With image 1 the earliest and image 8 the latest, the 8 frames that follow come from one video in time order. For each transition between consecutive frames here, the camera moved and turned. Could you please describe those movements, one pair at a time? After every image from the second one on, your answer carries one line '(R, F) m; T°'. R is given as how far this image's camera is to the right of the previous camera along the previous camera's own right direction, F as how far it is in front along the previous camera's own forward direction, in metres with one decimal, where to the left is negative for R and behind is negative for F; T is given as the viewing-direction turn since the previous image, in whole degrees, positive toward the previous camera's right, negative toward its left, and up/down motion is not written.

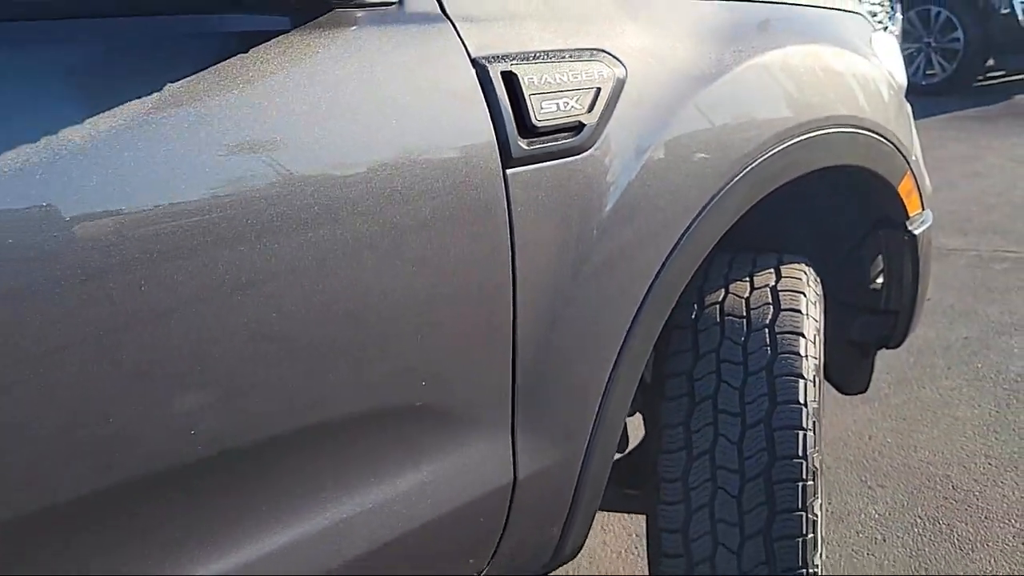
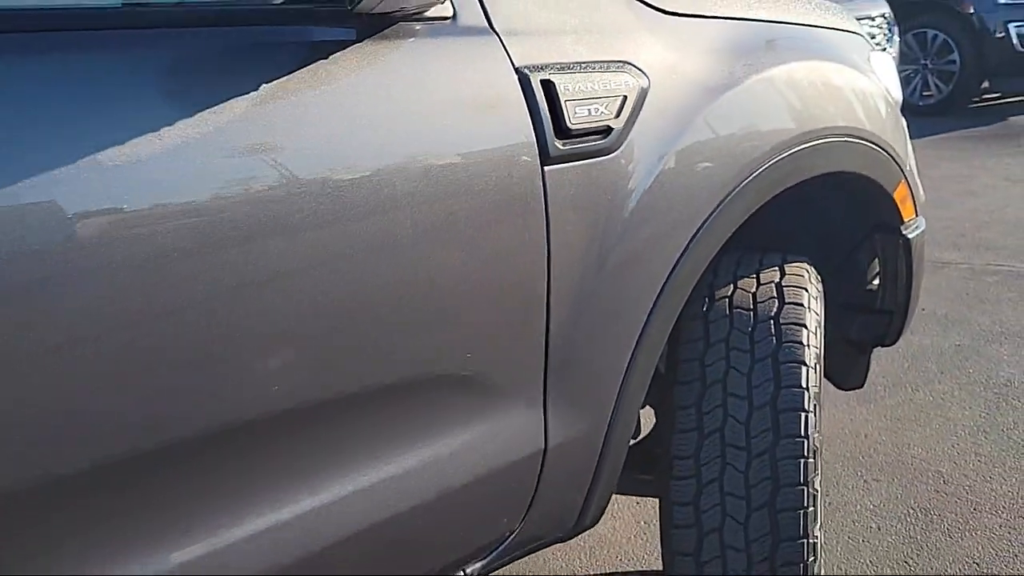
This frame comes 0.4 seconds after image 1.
(-0.1, -0.1) m; 0°
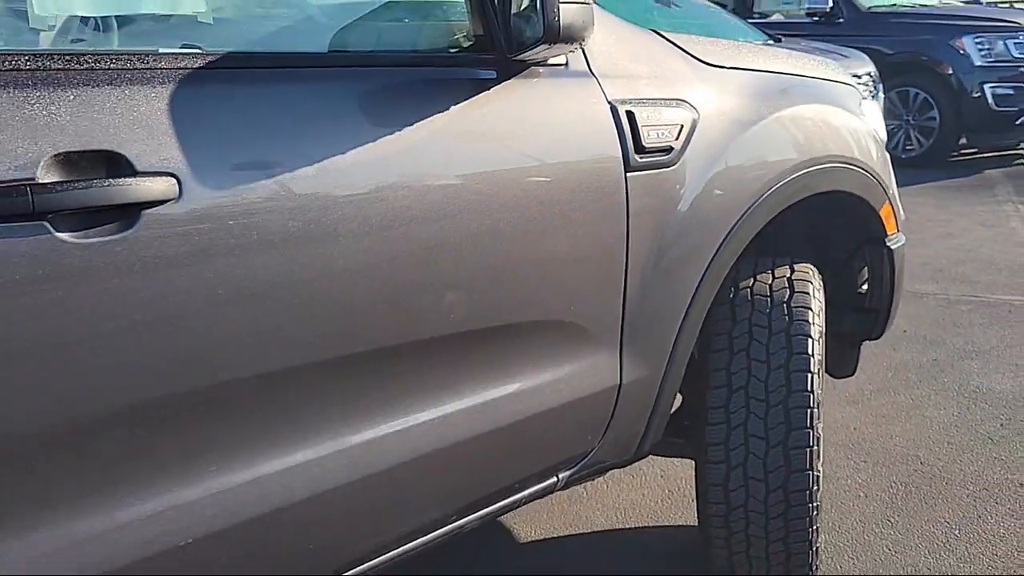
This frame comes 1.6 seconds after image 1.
(-0.2, -0.5) m; +1°
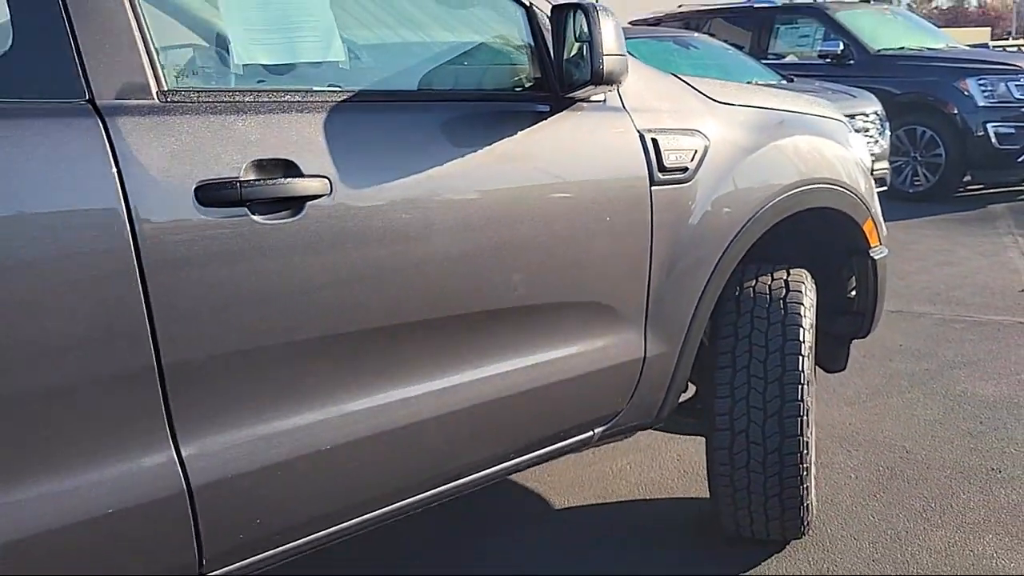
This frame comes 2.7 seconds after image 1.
(-0.1, -0.5) m; -1°
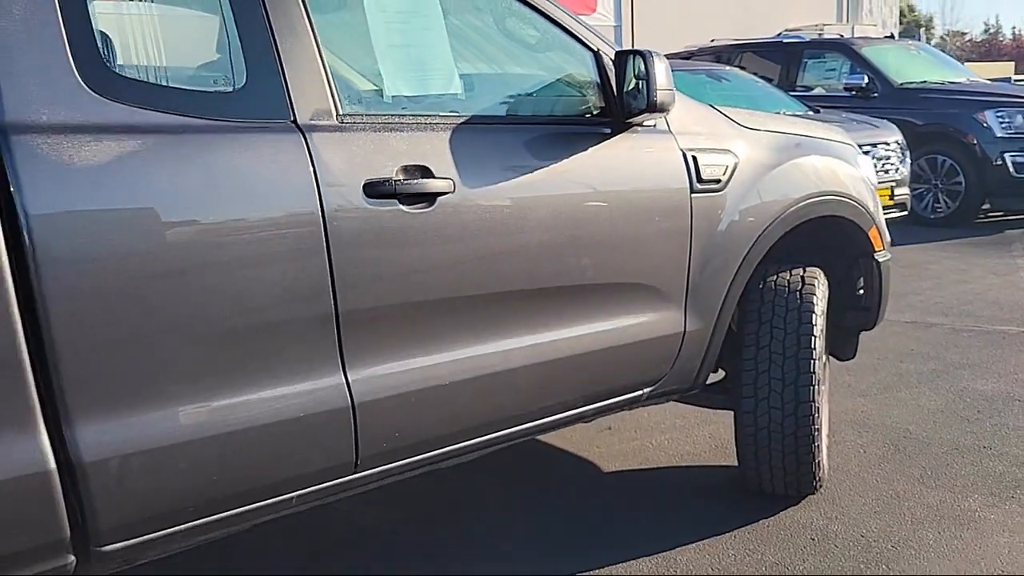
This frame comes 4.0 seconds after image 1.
(-0.1, -0.6) m; -2°
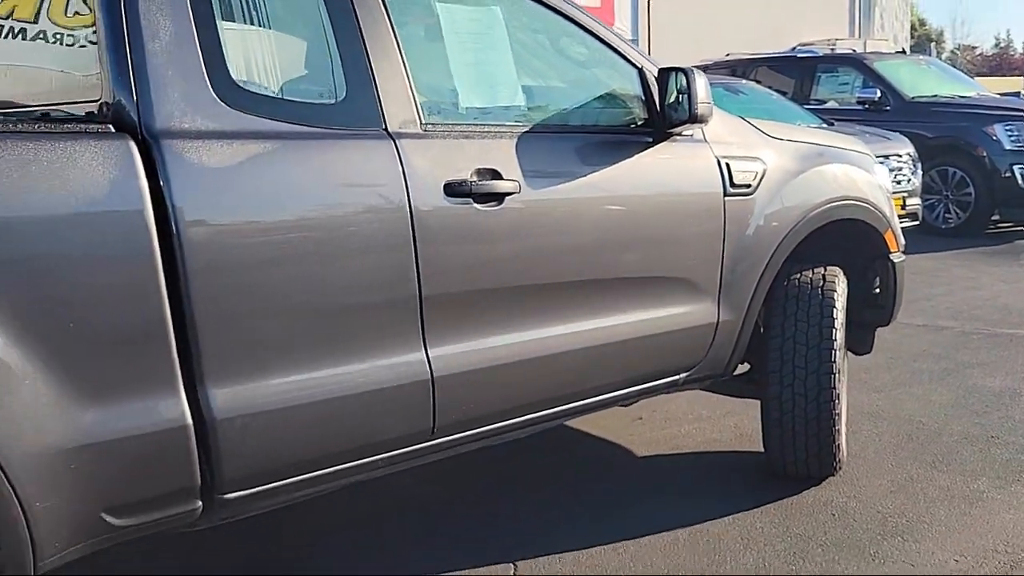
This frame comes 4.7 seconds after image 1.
(-0.1, -0.3) m; 0°
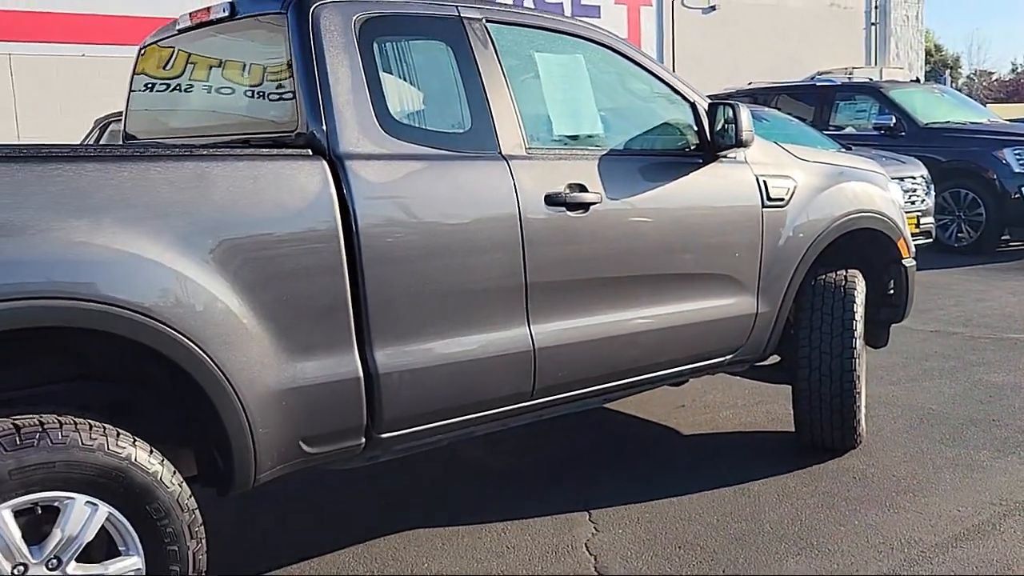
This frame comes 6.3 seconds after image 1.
(-0.2, -0.6) m; -1°
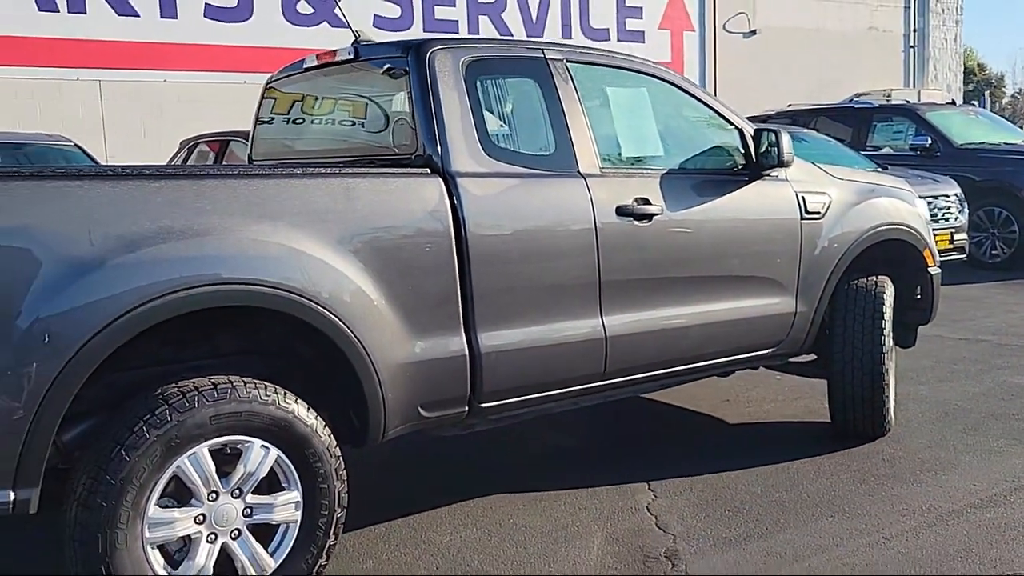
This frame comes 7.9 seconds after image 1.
(-0.1, -0.6) m; -2°
